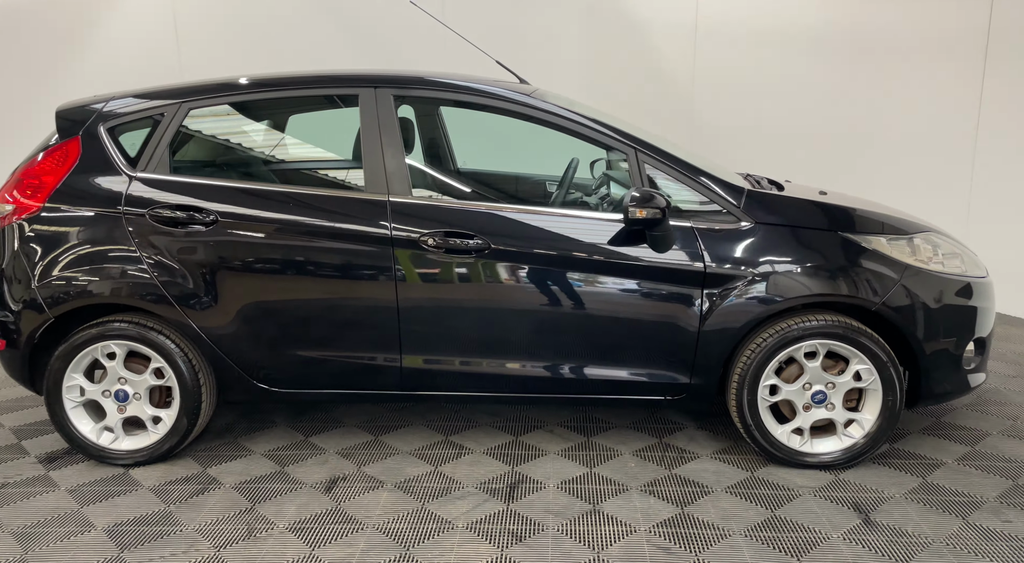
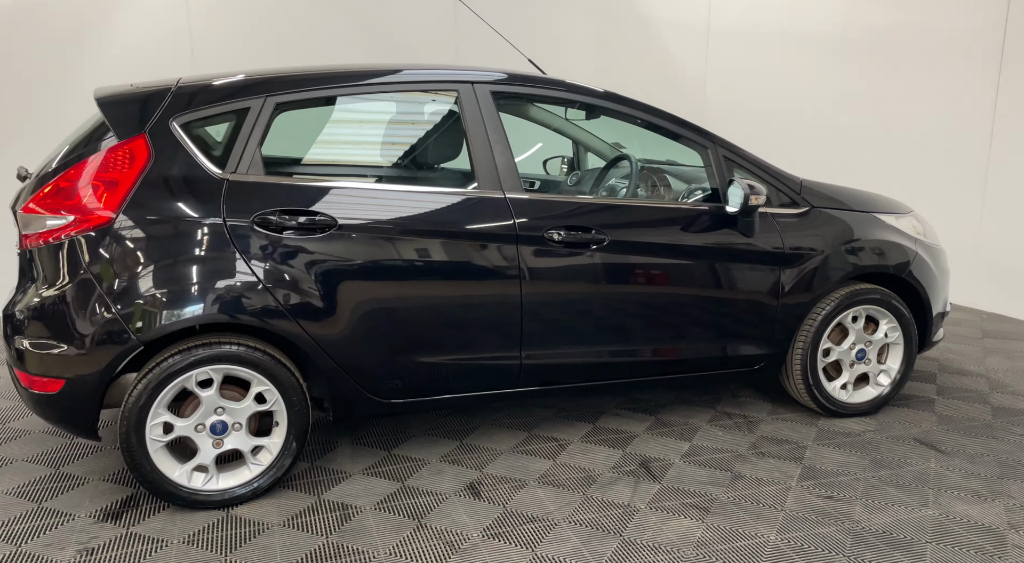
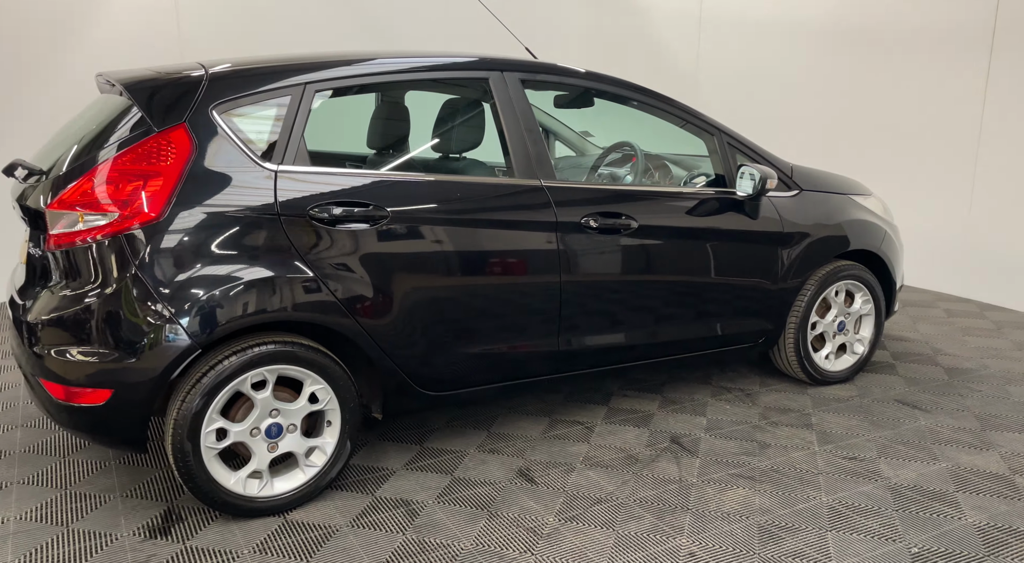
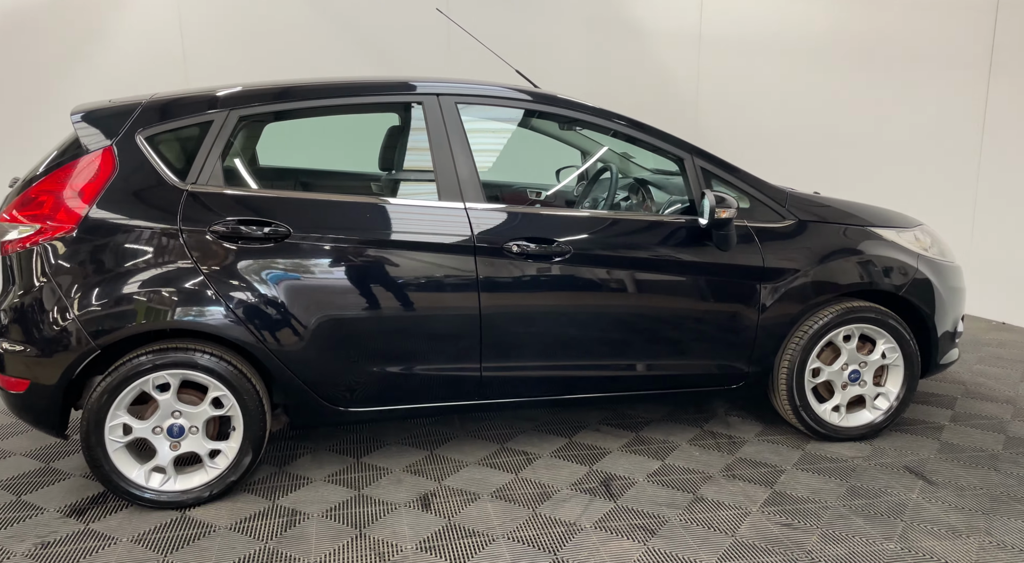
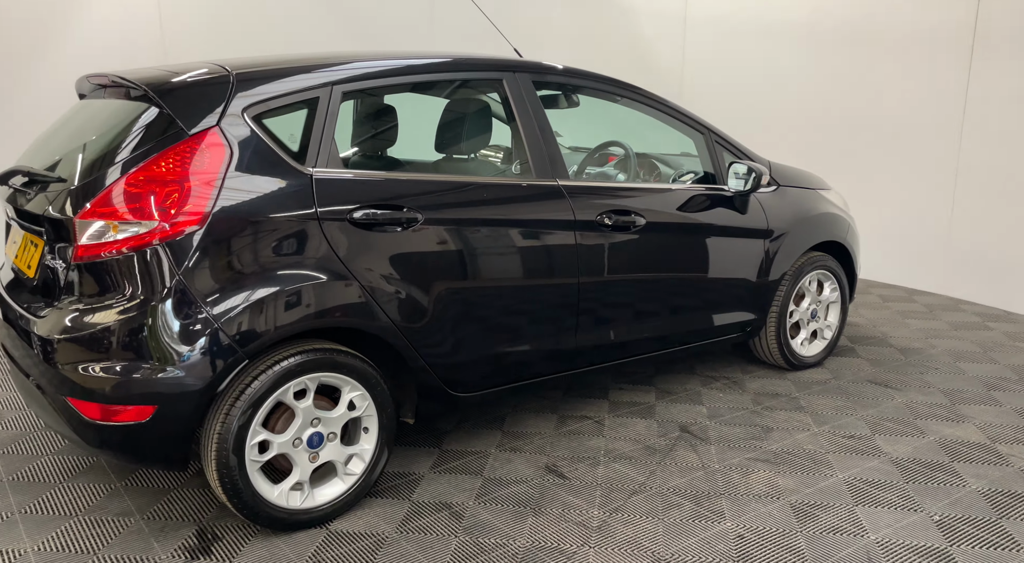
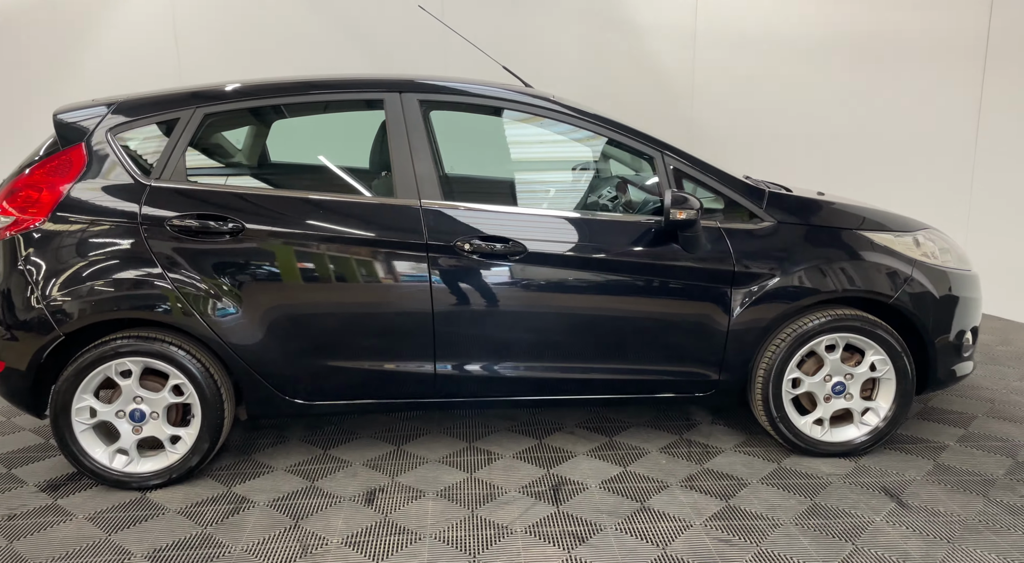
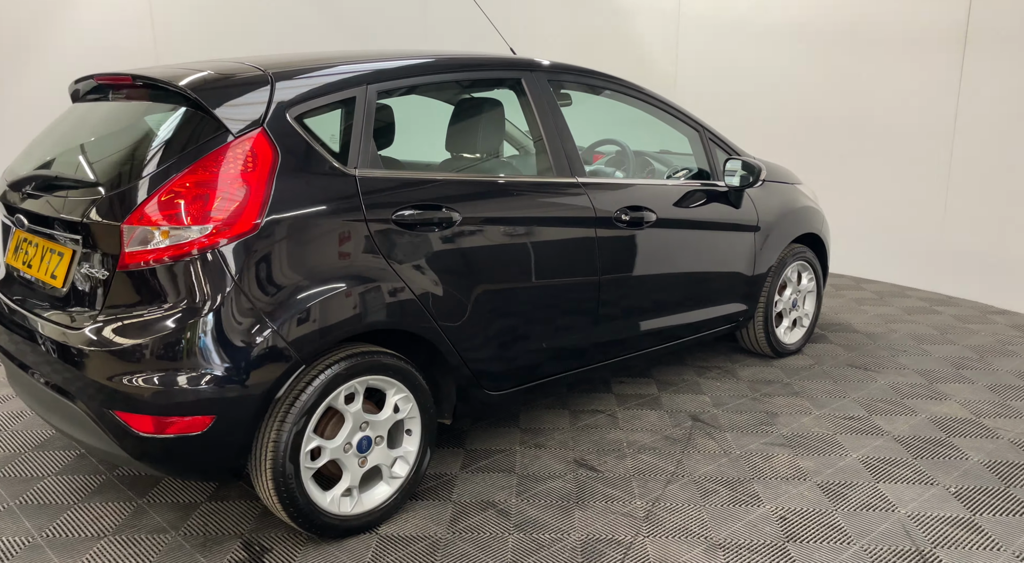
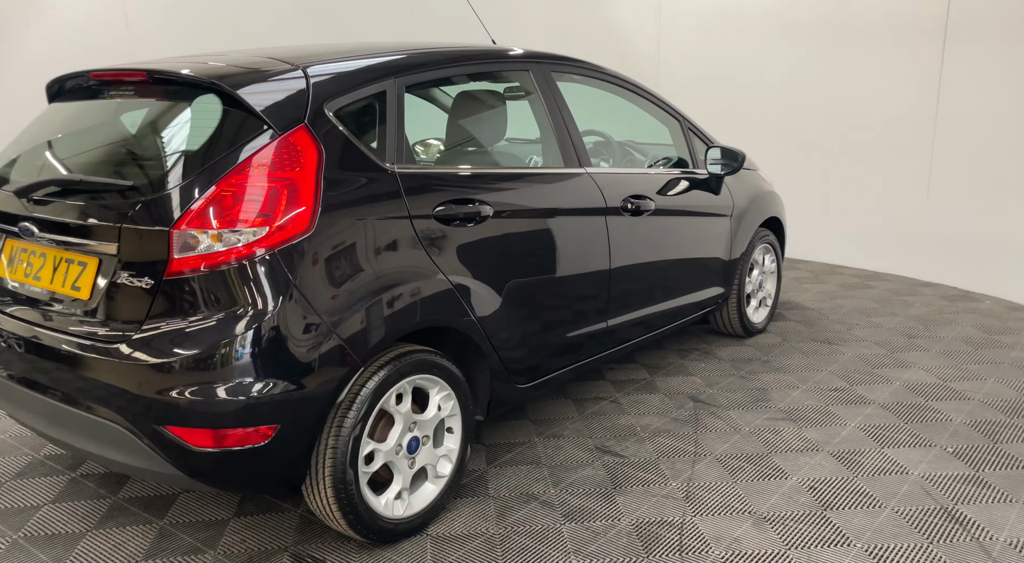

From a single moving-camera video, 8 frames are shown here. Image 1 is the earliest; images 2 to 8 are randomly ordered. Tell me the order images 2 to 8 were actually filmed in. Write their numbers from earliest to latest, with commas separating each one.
6, 4, 2, 3, 5, 7, 8
